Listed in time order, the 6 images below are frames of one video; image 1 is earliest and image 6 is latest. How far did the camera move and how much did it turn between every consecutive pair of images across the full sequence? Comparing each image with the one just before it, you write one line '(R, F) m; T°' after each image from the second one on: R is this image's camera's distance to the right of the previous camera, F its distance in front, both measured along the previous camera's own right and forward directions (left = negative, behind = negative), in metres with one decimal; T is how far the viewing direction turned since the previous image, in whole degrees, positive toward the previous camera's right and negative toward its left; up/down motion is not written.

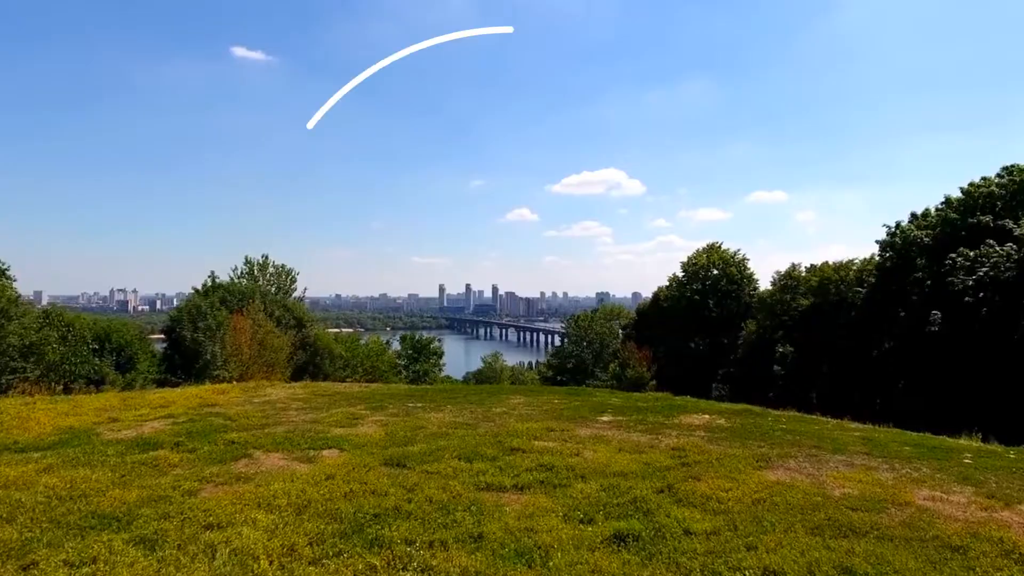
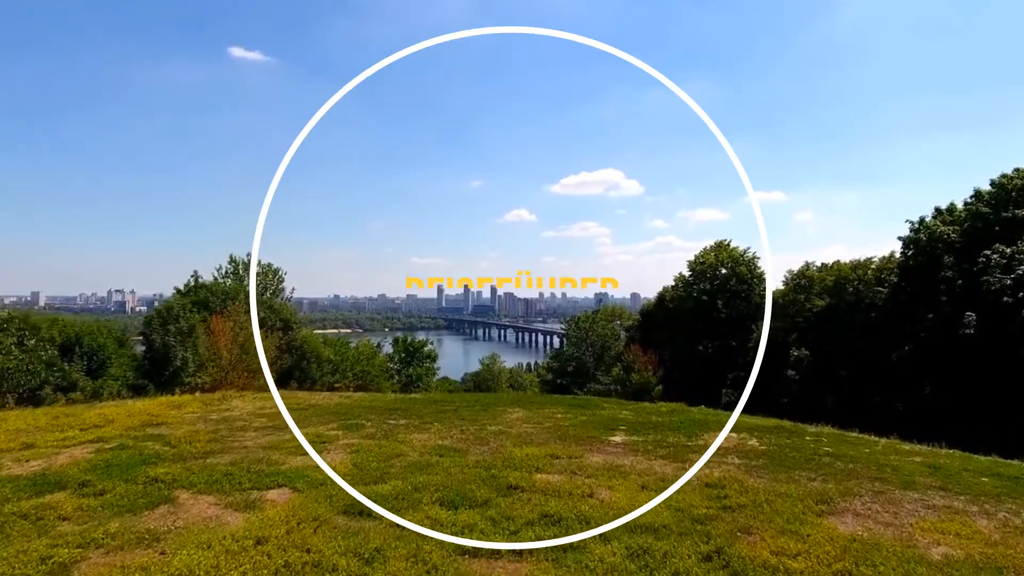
(0.0, +1.9) m; 0°
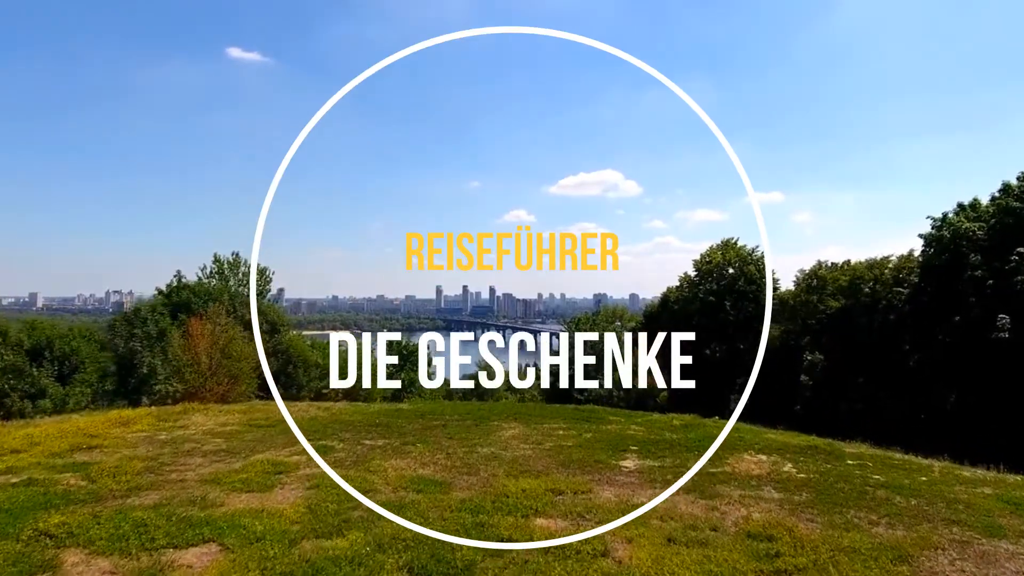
(+0.1, +1.7) m; 0°
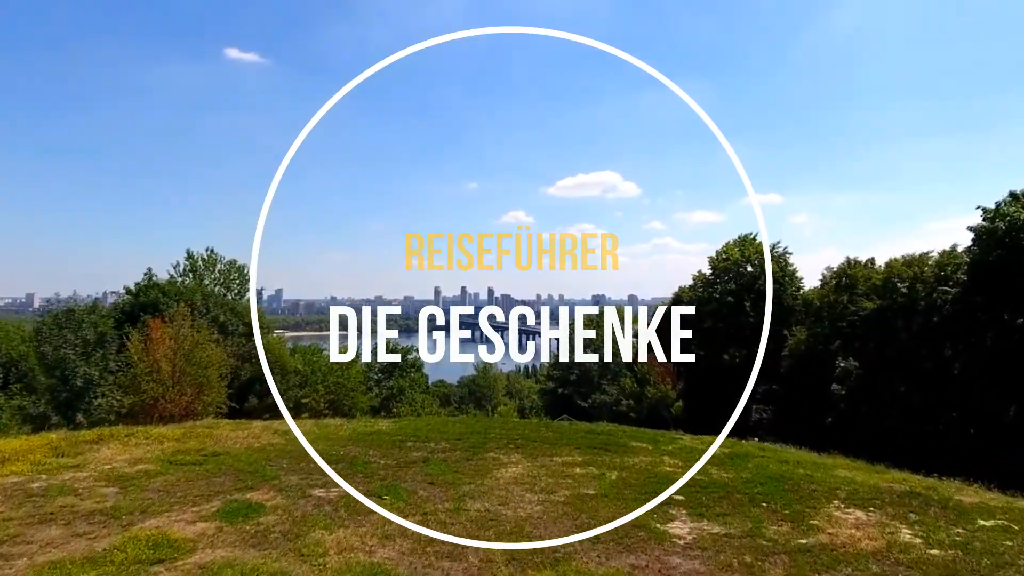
(-0.1, +2.9) m; 0°
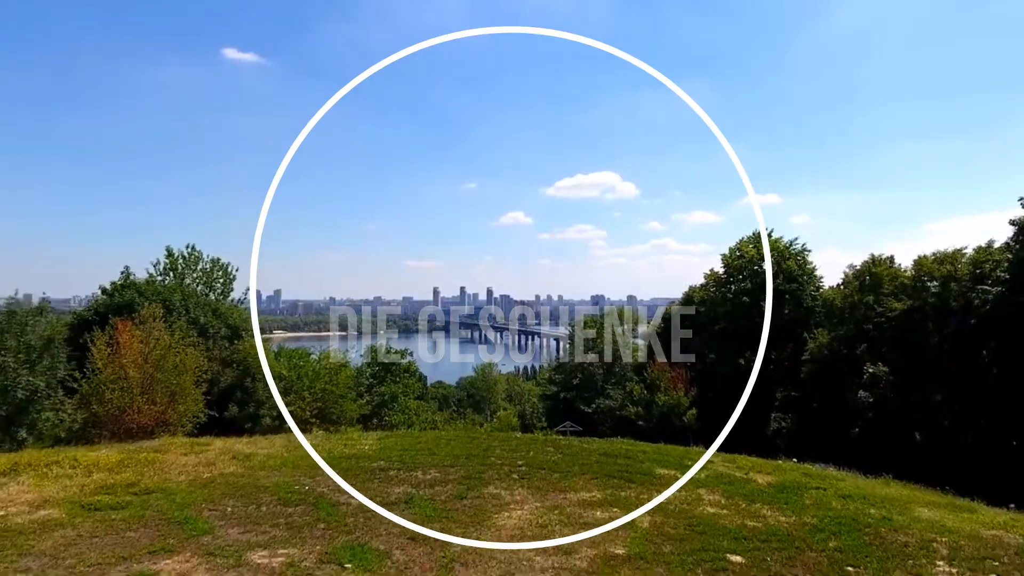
(-0.1, +2.0) m; 0°
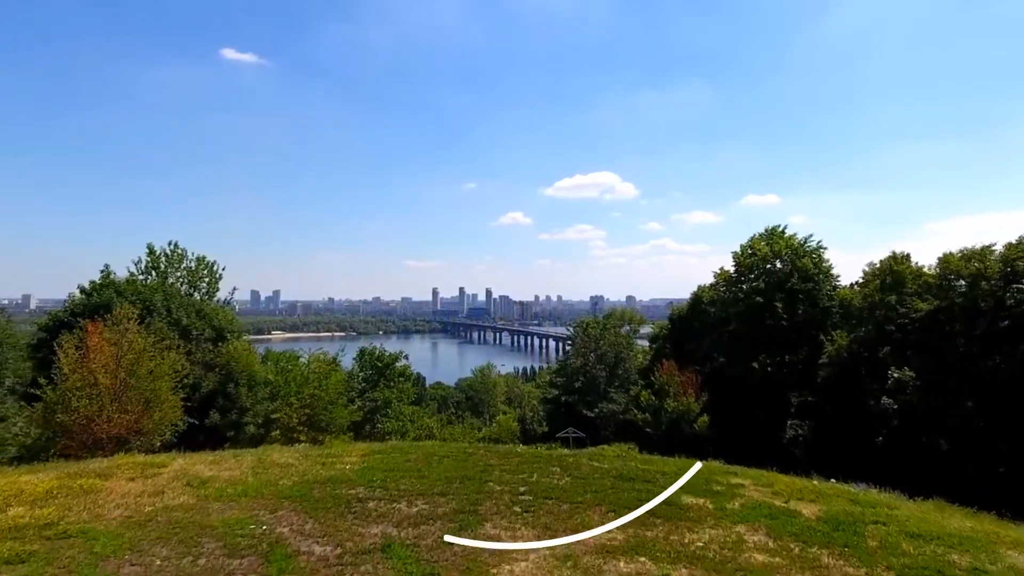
(0.0, +1.6) m; 0°
